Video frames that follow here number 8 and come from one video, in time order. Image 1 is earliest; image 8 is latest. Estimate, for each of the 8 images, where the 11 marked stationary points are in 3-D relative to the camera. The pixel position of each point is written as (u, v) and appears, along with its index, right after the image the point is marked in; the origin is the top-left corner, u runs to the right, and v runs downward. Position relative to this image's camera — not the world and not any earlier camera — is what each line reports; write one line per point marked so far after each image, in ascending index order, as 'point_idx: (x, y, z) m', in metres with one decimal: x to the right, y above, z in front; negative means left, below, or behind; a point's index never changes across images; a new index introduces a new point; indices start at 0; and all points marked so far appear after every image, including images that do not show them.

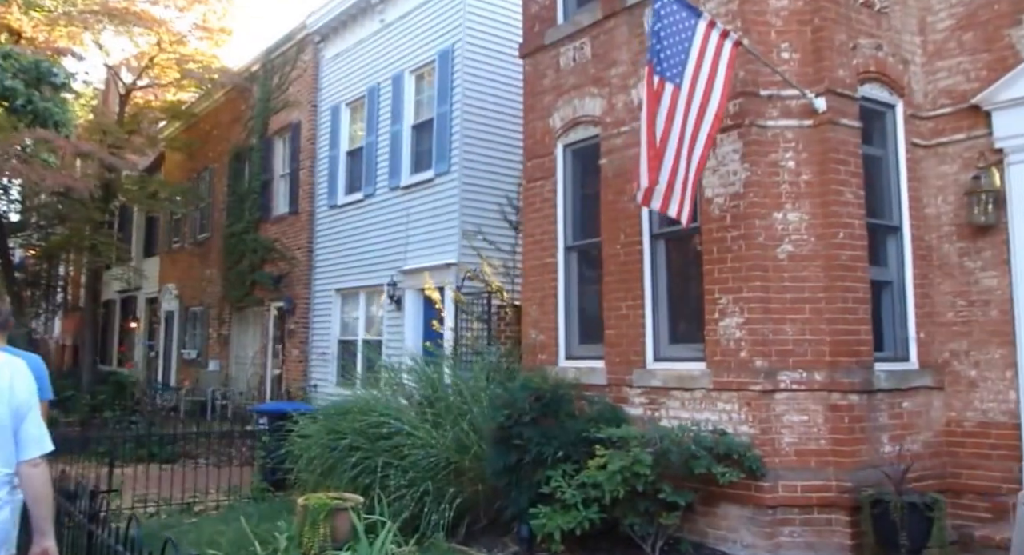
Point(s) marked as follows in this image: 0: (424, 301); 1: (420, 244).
0: (-1.2, -0.3, +12.1) m
1: (-1.2, +0.5, +12.1) m
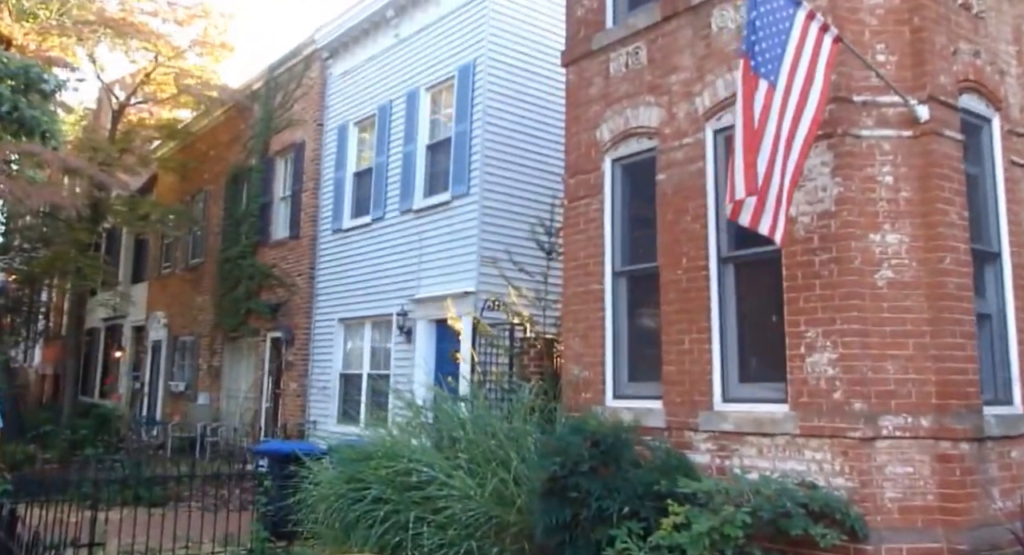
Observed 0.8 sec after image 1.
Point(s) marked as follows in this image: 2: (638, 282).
0: (-1.0, -0.7, +11.3) m
1: (-1.0, +0.1, +11.3) m
2: (+0.9, 0.0, +6.4) m
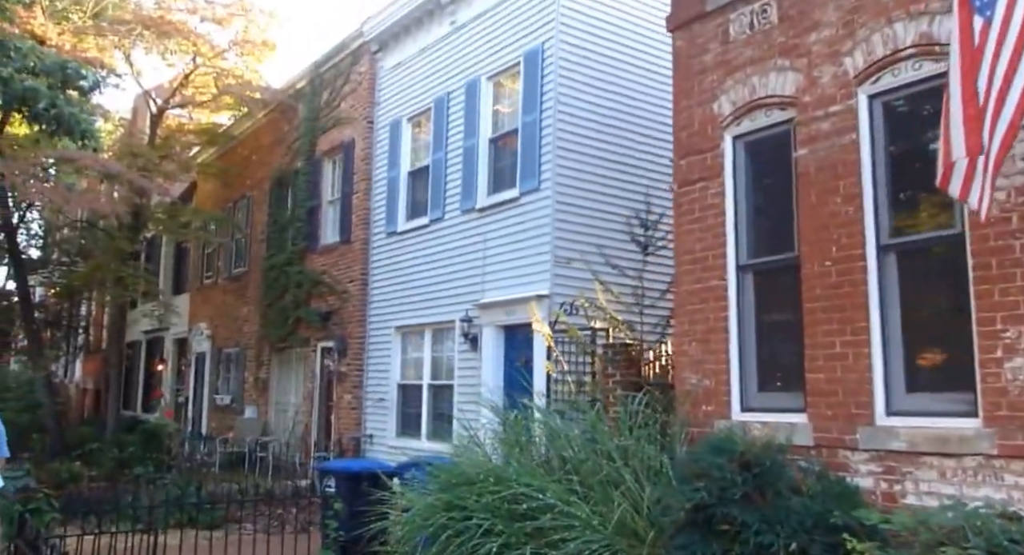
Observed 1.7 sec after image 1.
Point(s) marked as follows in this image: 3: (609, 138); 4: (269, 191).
0: (-0.1, -0.7, +10.5) m
1: (-0.1, +0.1, +10.5) m
2: (+1.6, 0.0, +5.5) m
3: (+1.2, +1.7, +10.5) m
4: (-4.8, +1.7, +17.4) m
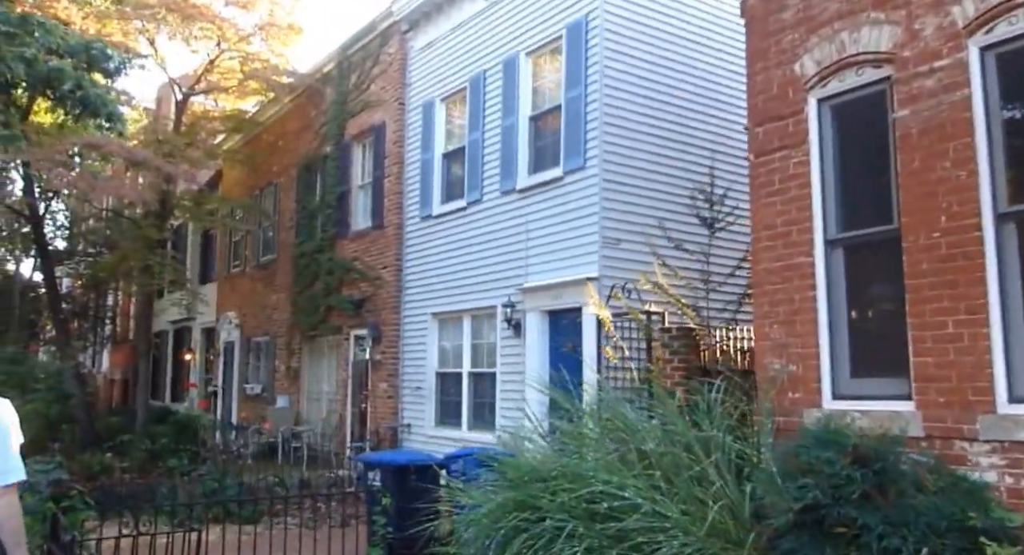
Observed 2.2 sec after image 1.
0: (+0.4, -0.5, +10.0) m
1: (+0.4, +0.3, +10.0) m
2: (+2.0, +0.1, +5.0) m
3: (+1.7, +1.9, +10.0) m
4: (-4.1, +1.9, +17.0) m
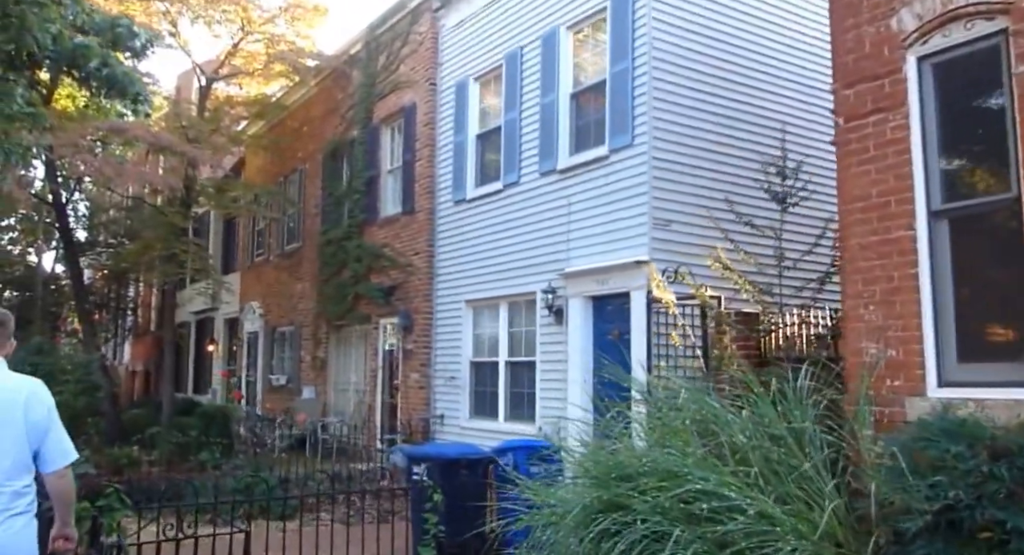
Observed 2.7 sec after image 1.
0: (+0.9, -0.3, +9.6) m
1: (+0.8, +0.4, +9.6) m
2: (+2.4, +0.3, +4.6) m
3: (+2.1, +2.0, +9.5) m
4: (-3.5, +2.2, +16.6) m
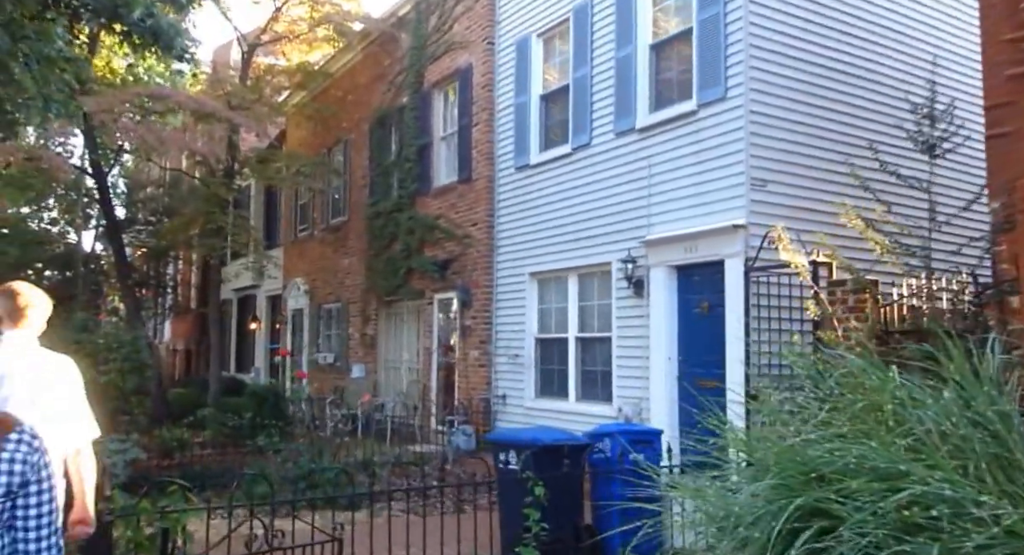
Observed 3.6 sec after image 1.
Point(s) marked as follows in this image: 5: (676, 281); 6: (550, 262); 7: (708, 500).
0: (+1.7, 0.0, +8.8) m
1: (+1.6, +0.8, +8.7) m
2: (+3.0, +0.5, +3.7) m
3: (+2.9, +2.4, +8.6) m
4: (-2.5, +2.6, +15.9) m
5: (+1.6, 0.0, +8.8) m
6: (+0.4, +0.2, +10.9) m
7: (+0.8, -0.9, +3.7) m
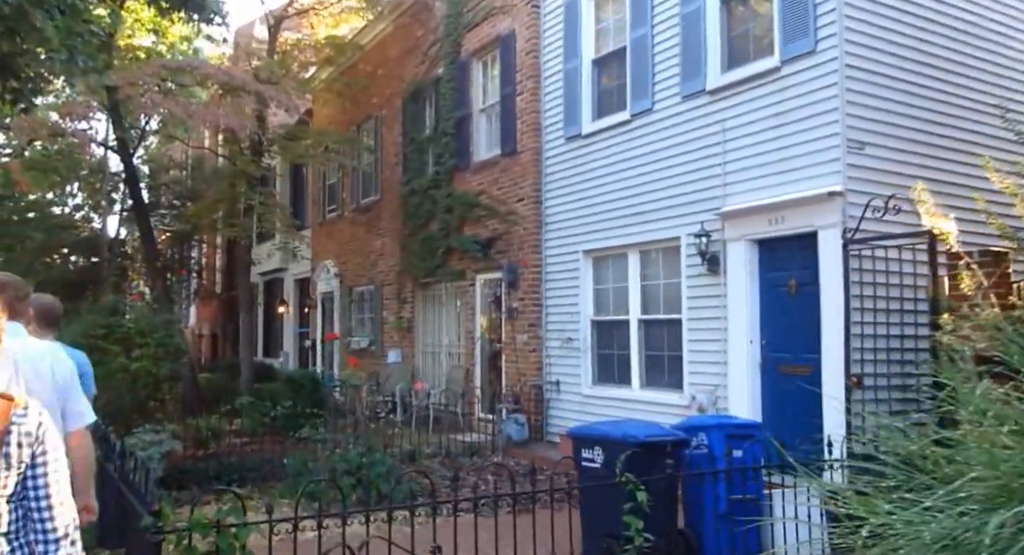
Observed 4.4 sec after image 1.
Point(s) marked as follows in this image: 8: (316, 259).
0: (+2.2, +0.2, +8.0) m
1: (+2.2, +1.0, +8.0) m
2: (+3.4, +0.6, +2.9) m
3: (+3.4, +2.6, +7.7) m
4: (-1.8, +2.9, +15.1) m
5: (+2.2, +0.2, +8.0) m
6: (+1.1, +0.4, +10.1) m
7: (+1.3, -0.8, +3.0) m
8: (-4.2, +0.4, +19.1) m
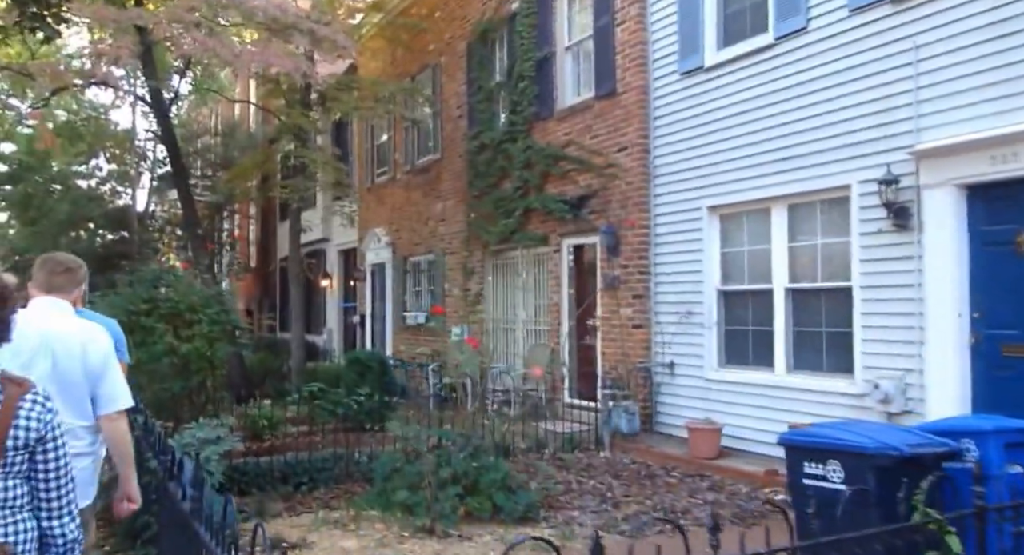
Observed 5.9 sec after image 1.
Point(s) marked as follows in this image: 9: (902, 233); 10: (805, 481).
0: (+3.3, +0.5, +6.2) m
1: (+3.2, +1.3, +6.2) m
2: (+4.3, +0.8, +1.1) m
3: (+4.4, +2.9, +5.9) m
4: (-0.6, +3.4, +13.3) m
5: (+3.2, +0.5, +6.2) m
6: (+2.2, +0.8, +8.4) m
7: (+2.2, -0.6, +1.2) m
8: (-2.9, +1.0, +17.5) m
9: (+3.0, +0.4, +6.6) m
10: (+1.5, -0.9, +3.9) m
